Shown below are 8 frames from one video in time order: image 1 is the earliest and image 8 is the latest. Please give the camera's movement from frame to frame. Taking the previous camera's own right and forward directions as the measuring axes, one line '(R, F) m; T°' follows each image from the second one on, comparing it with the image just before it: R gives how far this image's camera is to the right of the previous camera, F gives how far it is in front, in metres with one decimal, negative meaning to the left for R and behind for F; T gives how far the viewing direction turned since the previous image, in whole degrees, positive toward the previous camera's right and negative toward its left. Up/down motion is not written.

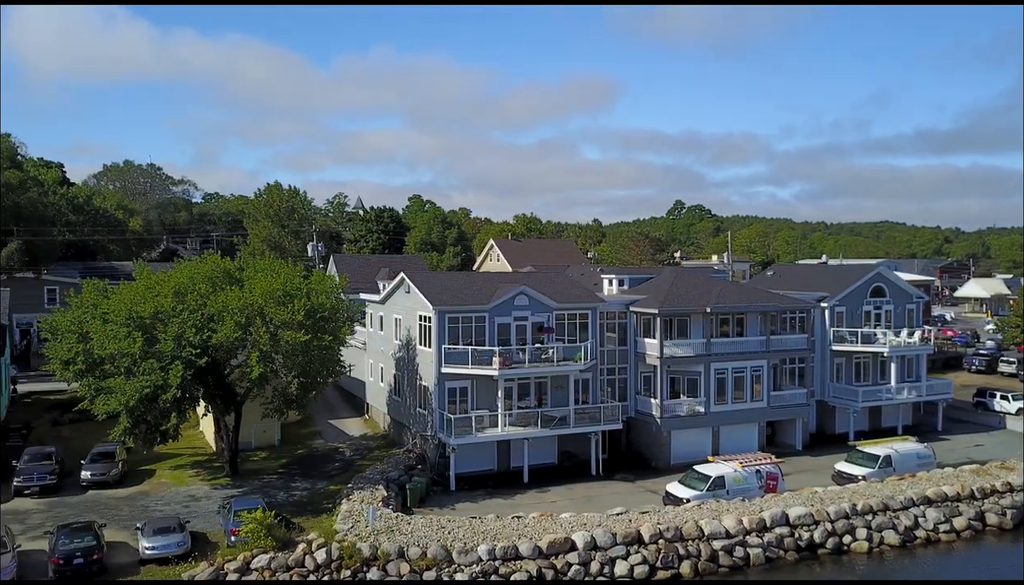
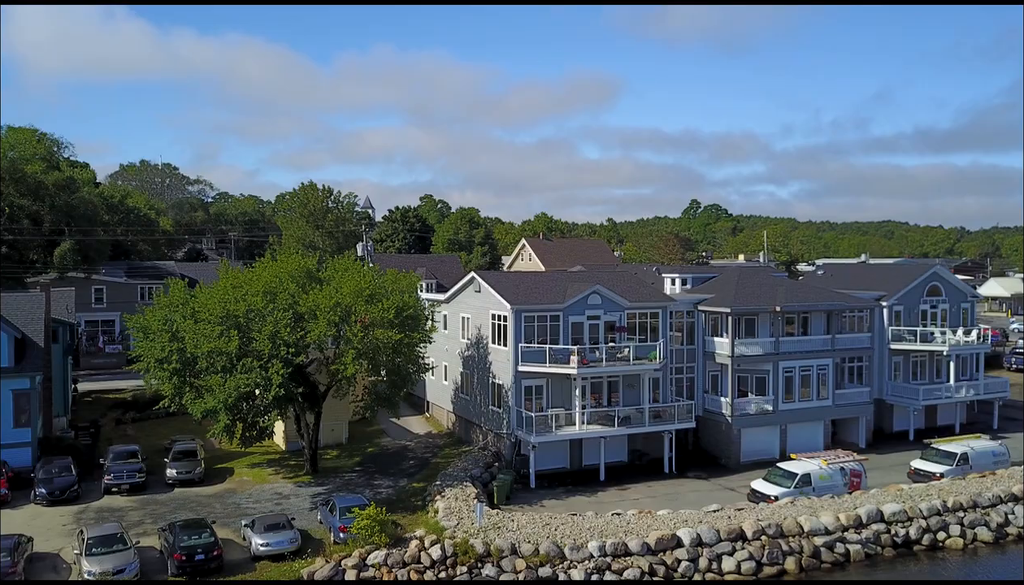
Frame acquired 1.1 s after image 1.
(-3.0, -0.2) m; 0°
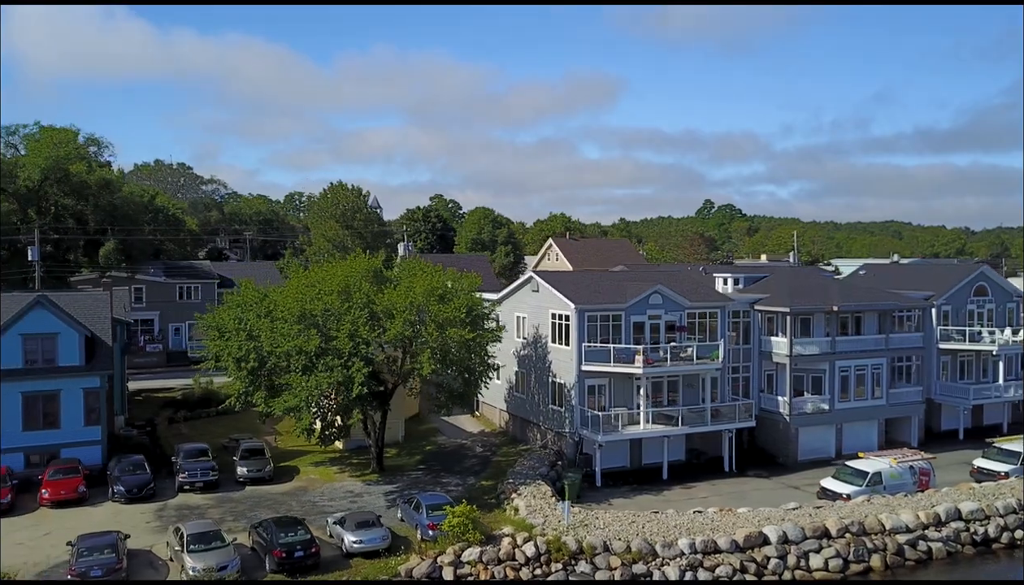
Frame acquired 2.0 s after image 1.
(-2.5, -0.2) m; 0°
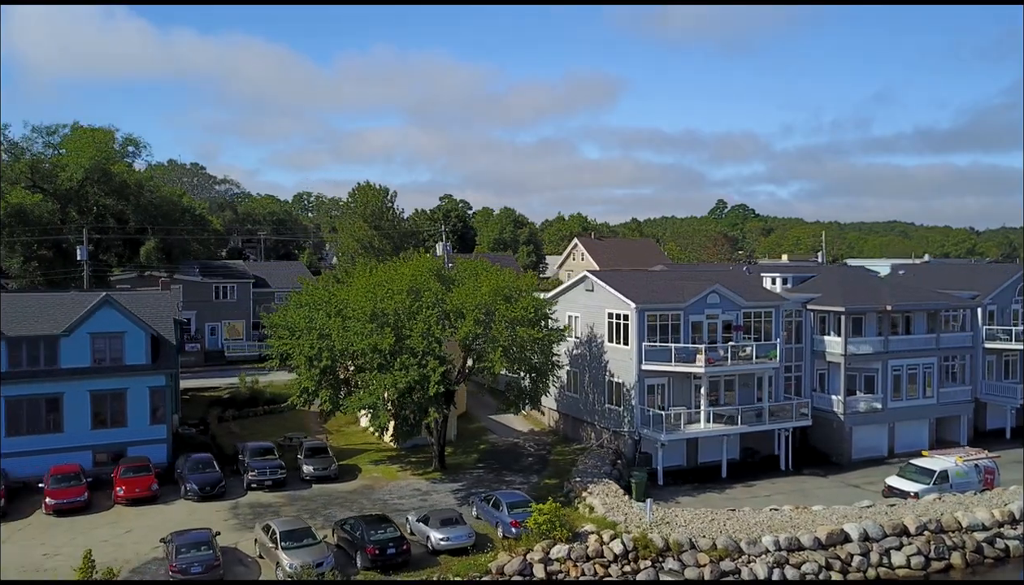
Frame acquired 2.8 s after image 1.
(-2.4, -0.1) m; 0°
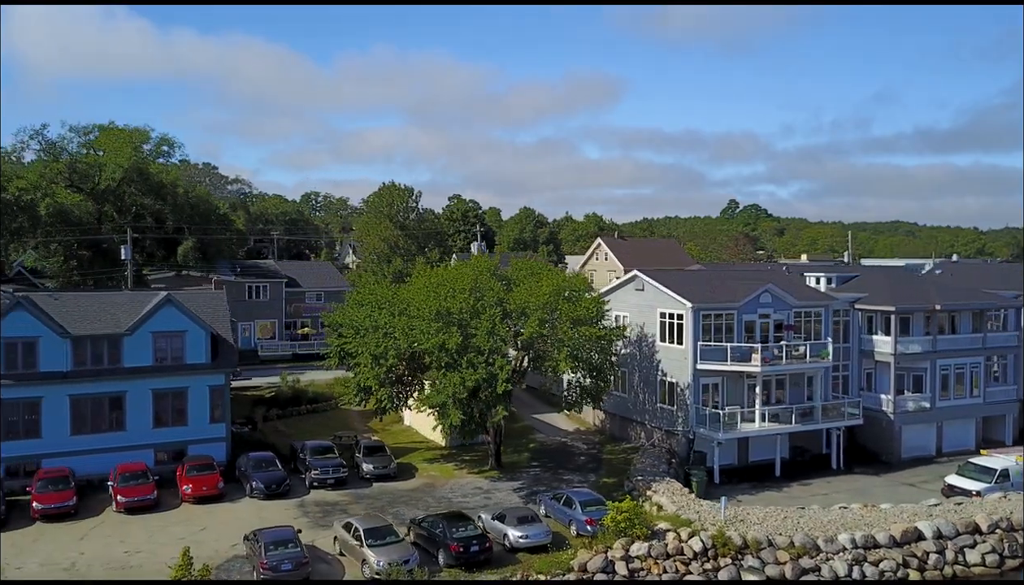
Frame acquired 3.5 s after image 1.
(-2.2, -0.1) m; 0°
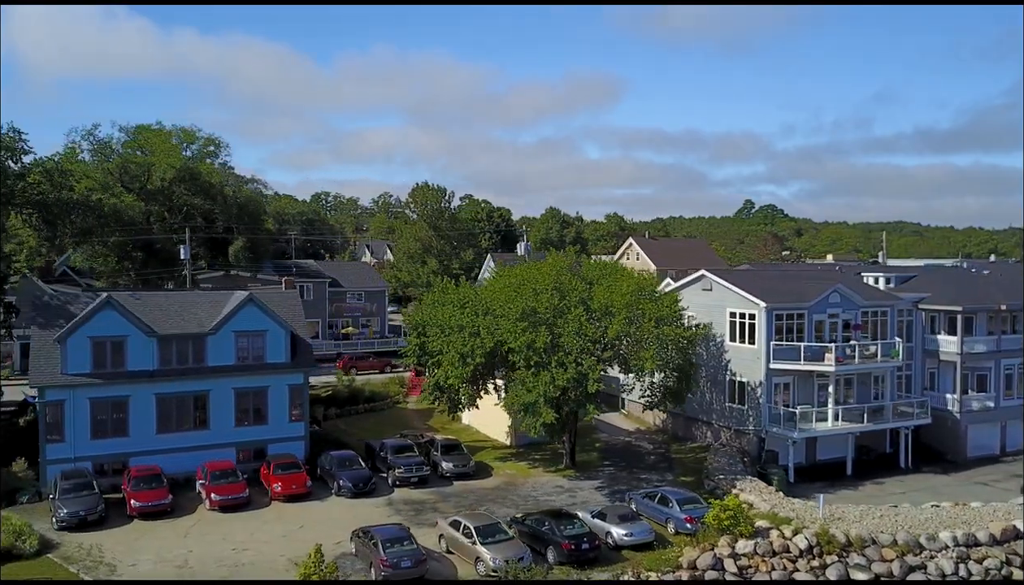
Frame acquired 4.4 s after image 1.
(-2.9, -0.2) m; 0°
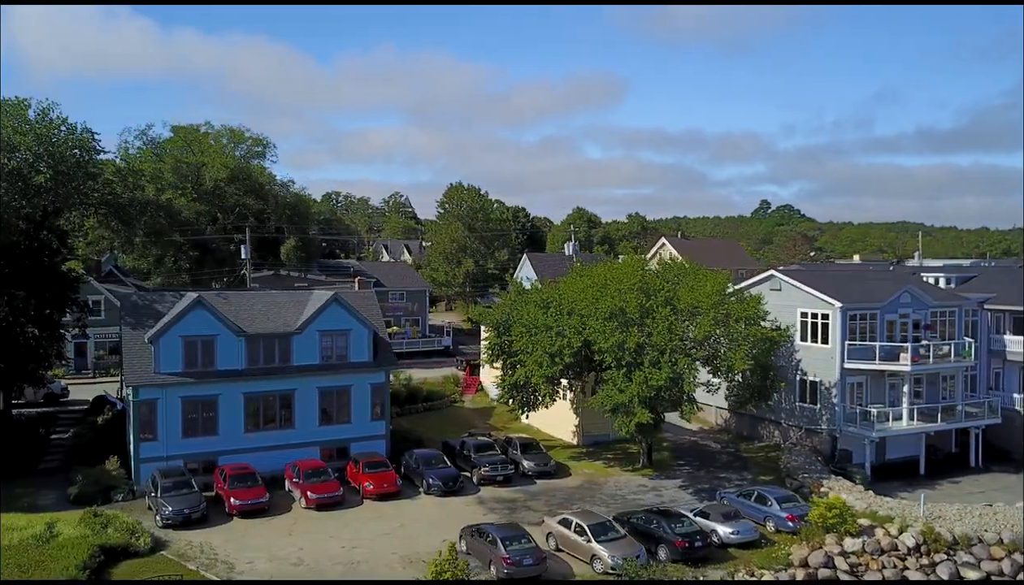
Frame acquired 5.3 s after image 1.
(-3.0, -0.2) m; 0°
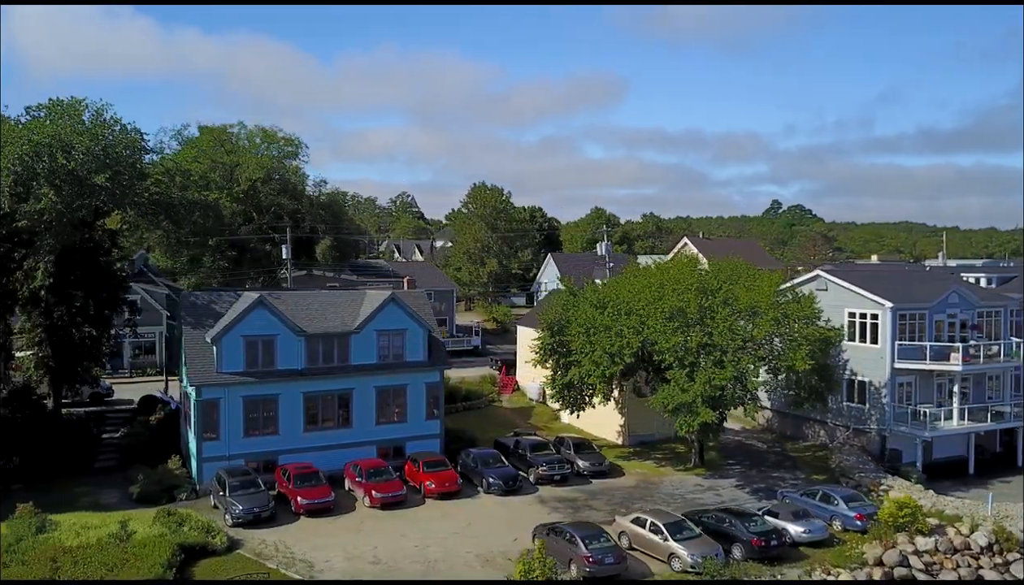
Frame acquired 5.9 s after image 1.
(-2.0, -0.1) m; 0°
